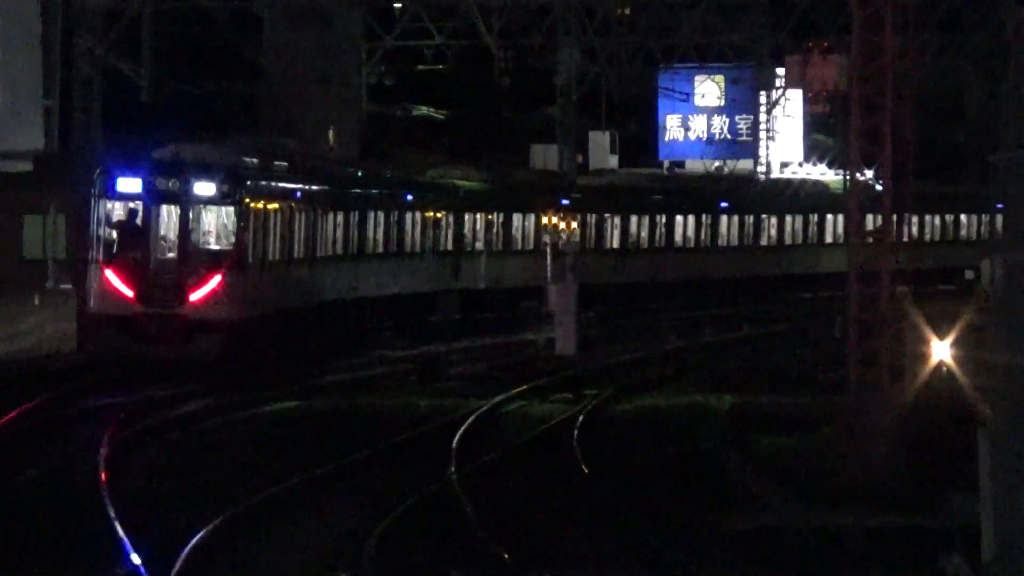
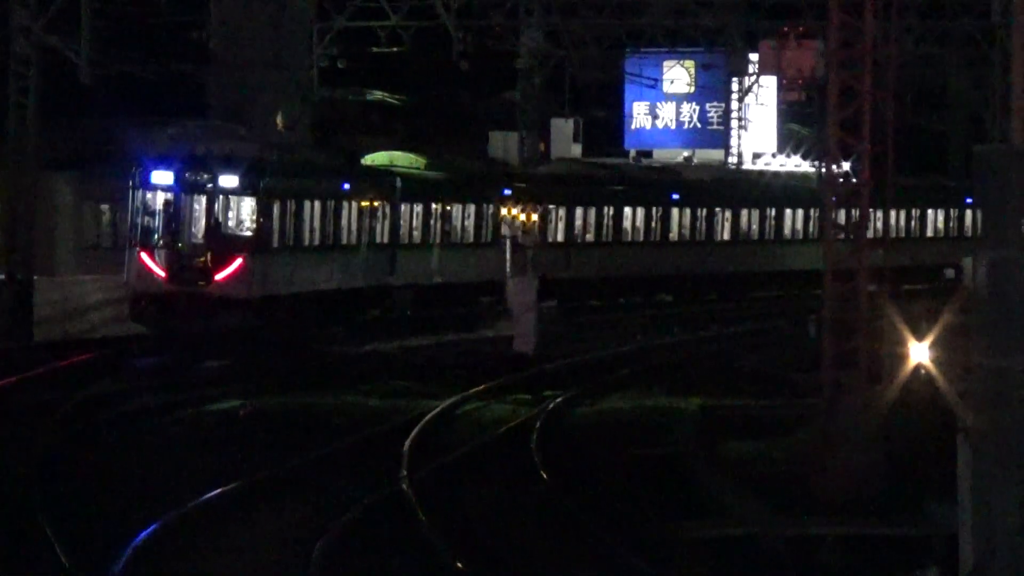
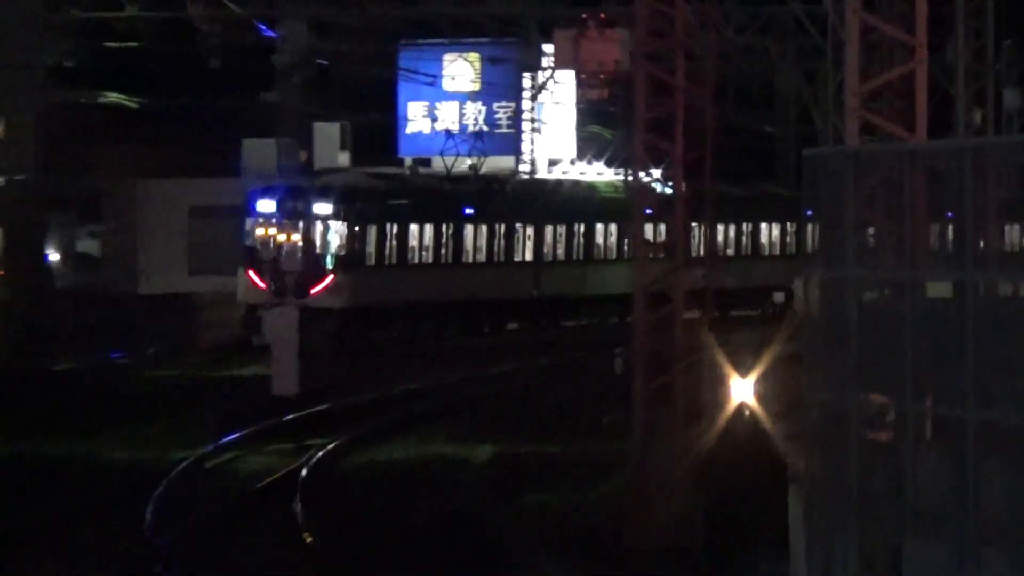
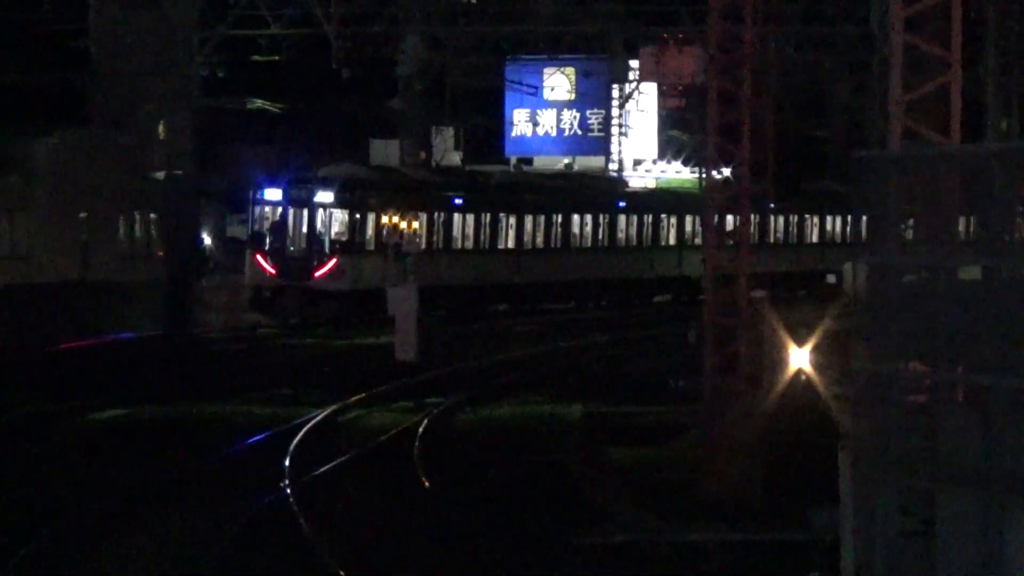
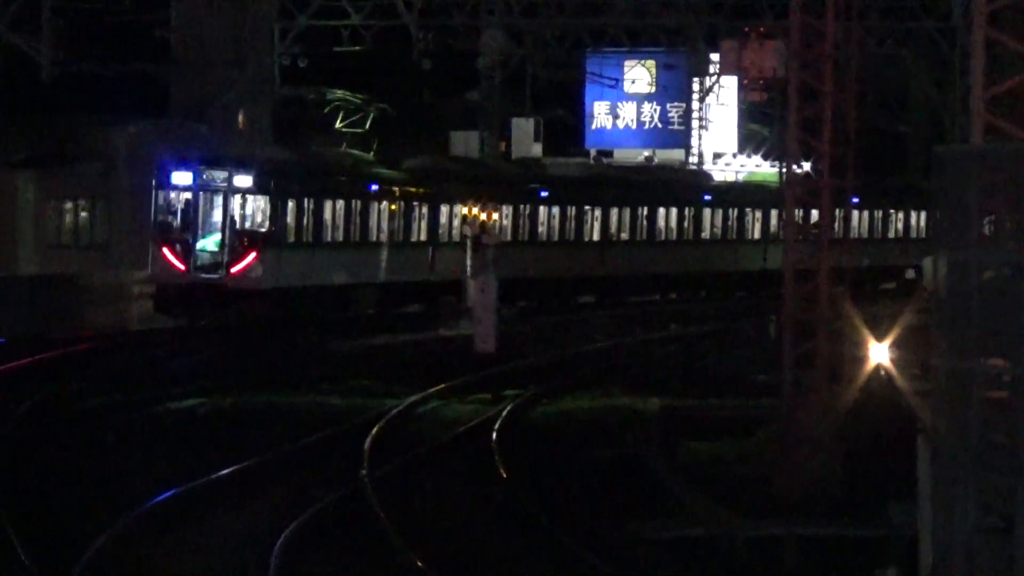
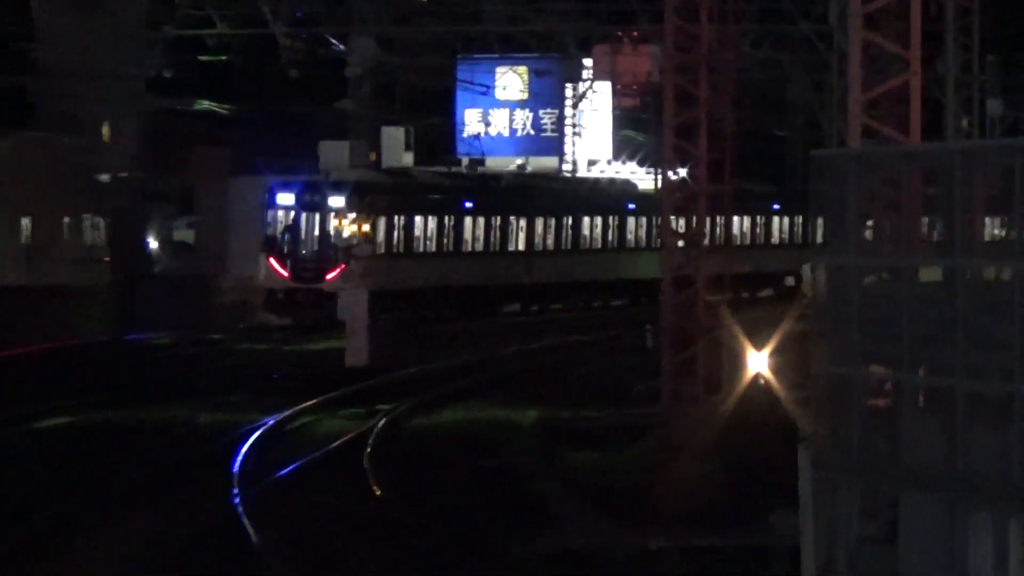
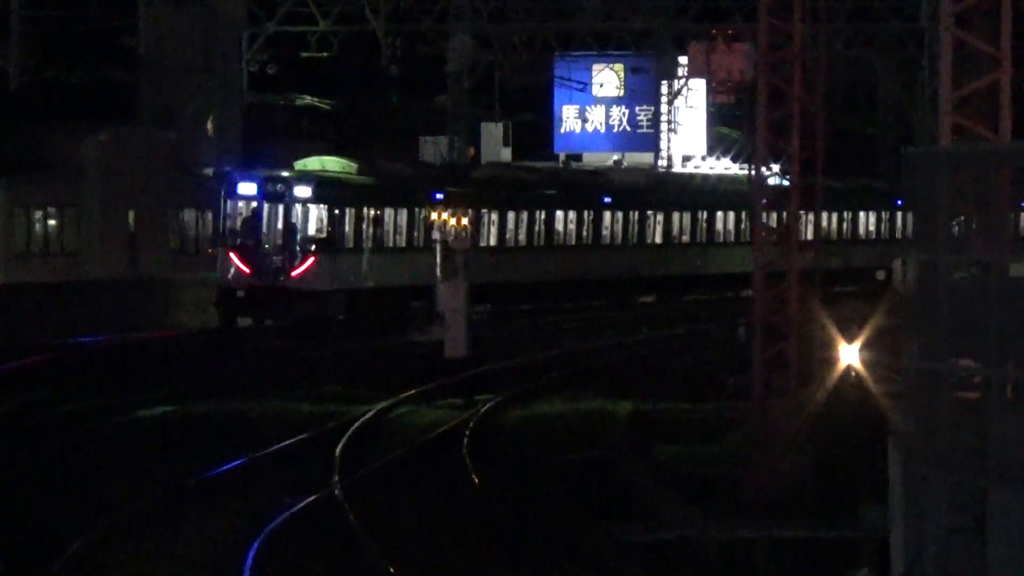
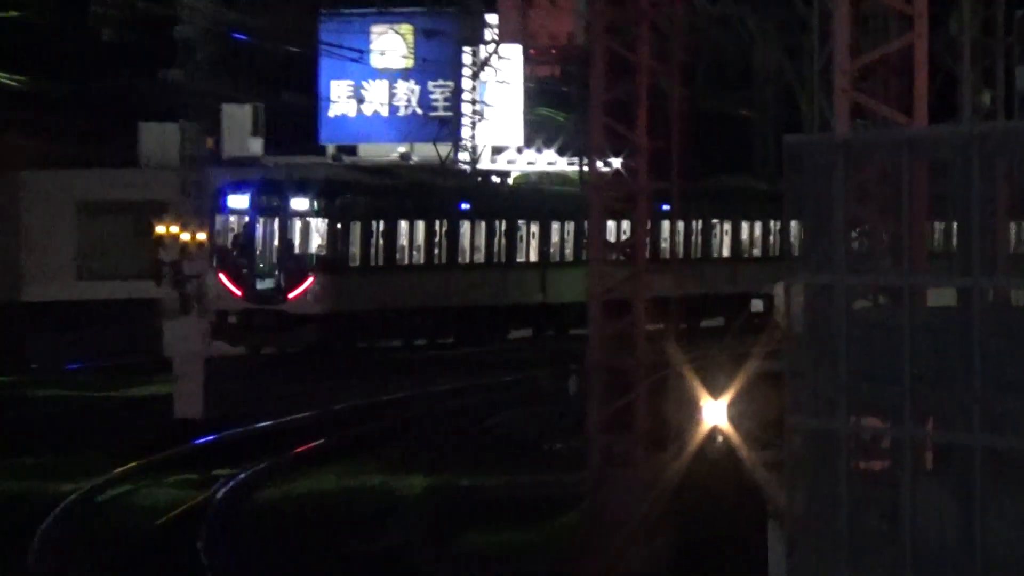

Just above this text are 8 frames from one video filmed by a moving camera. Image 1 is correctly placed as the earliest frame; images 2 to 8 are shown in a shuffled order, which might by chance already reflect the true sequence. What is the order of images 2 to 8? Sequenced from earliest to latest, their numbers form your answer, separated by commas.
2, 5, 7, 4, 6, 3, 8
